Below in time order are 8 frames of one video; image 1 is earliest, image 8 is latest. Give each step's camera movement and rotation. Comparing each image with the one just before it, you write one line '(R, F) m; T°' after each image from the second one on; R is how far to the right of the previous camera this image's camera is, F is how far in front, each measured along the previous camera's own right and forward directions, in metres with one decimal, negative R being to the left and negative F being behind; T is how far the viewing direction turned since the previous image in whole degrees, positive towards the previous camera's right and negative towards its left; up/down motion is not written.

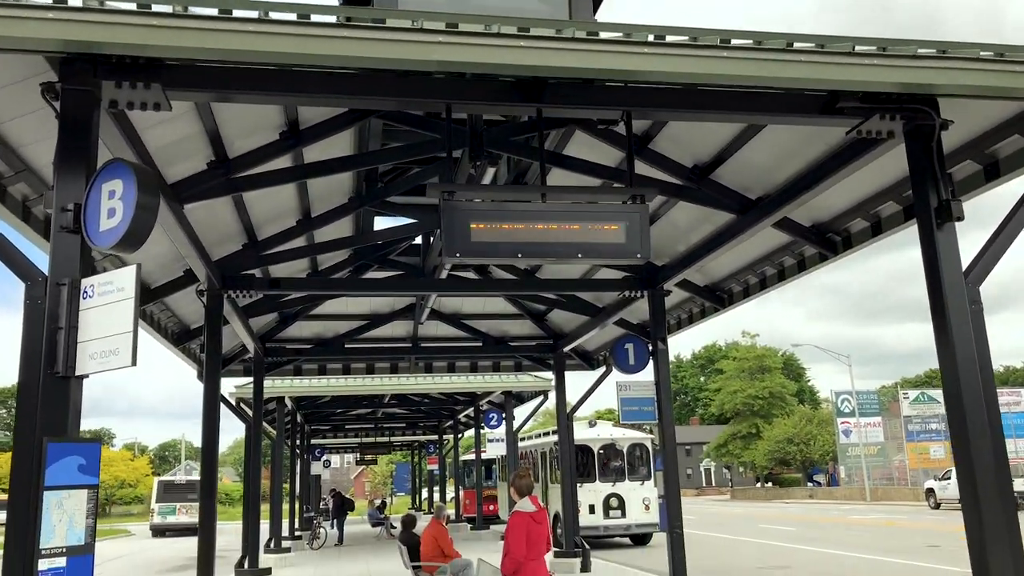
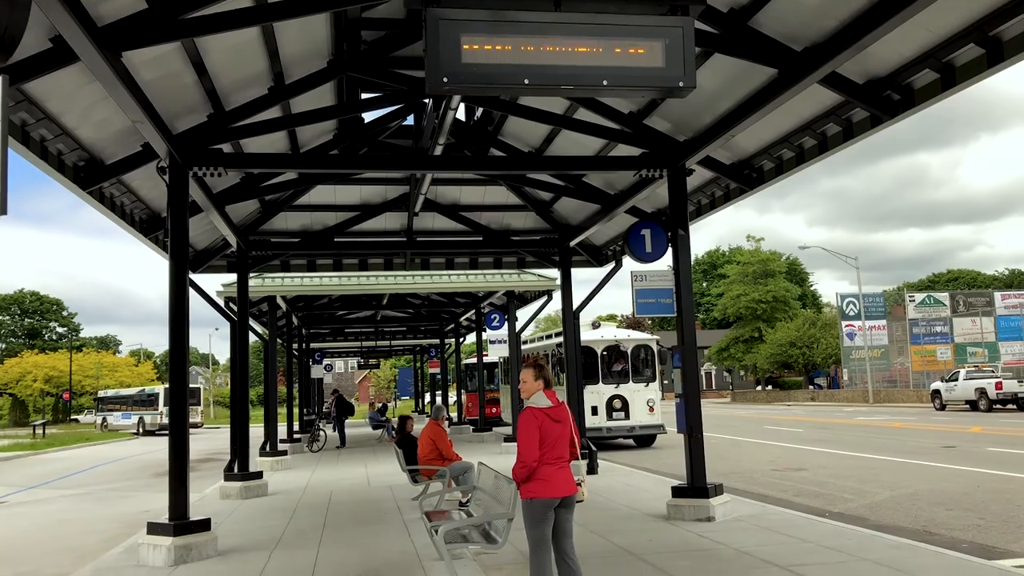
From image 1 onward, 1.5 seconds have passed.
(0.0, +1.1) m; 0°
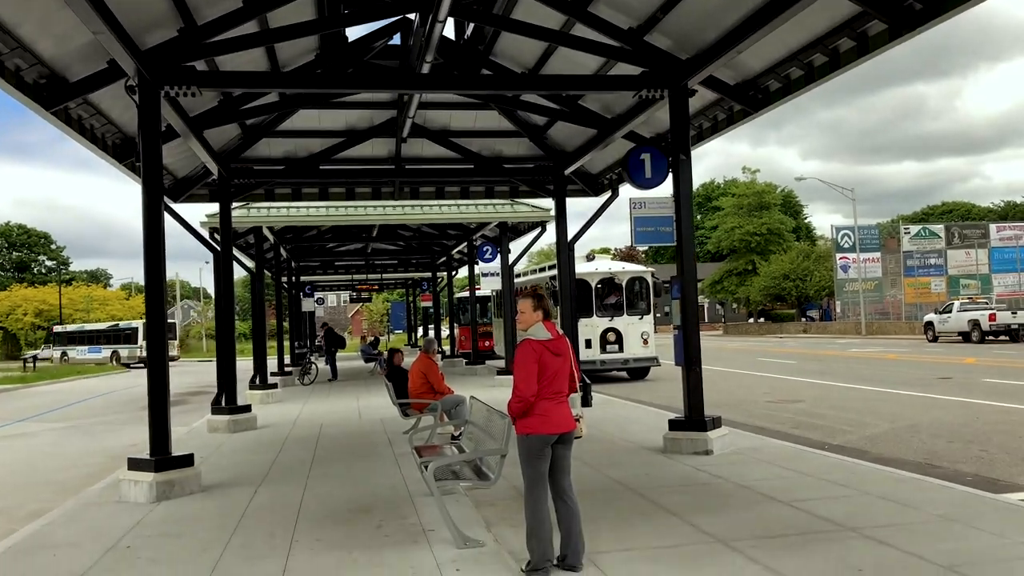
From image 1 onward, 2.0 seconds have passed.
(0.0, +0.4) m; 0°
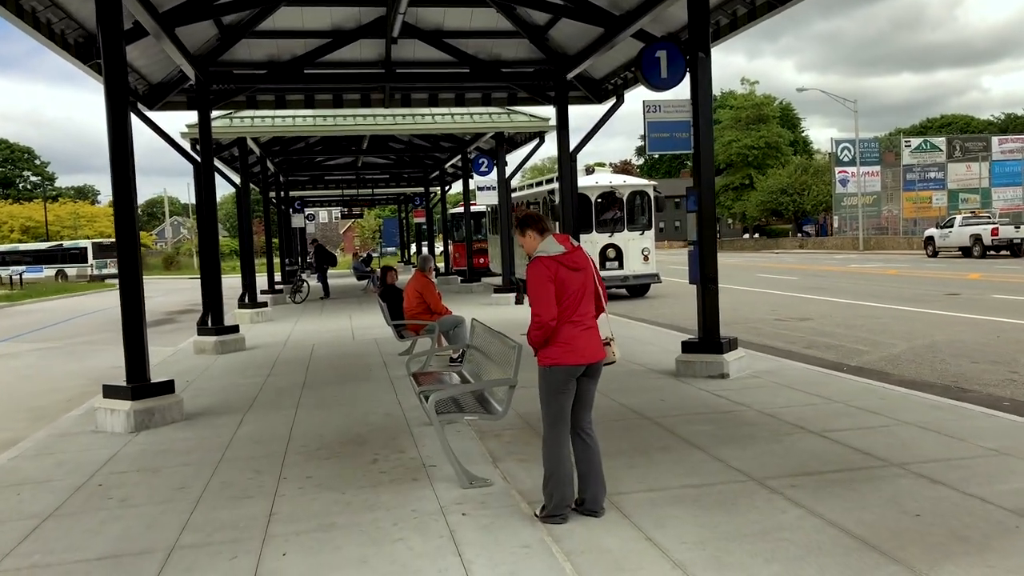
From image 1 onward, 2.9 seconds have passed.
(-0.1, +0.6) m; +1°
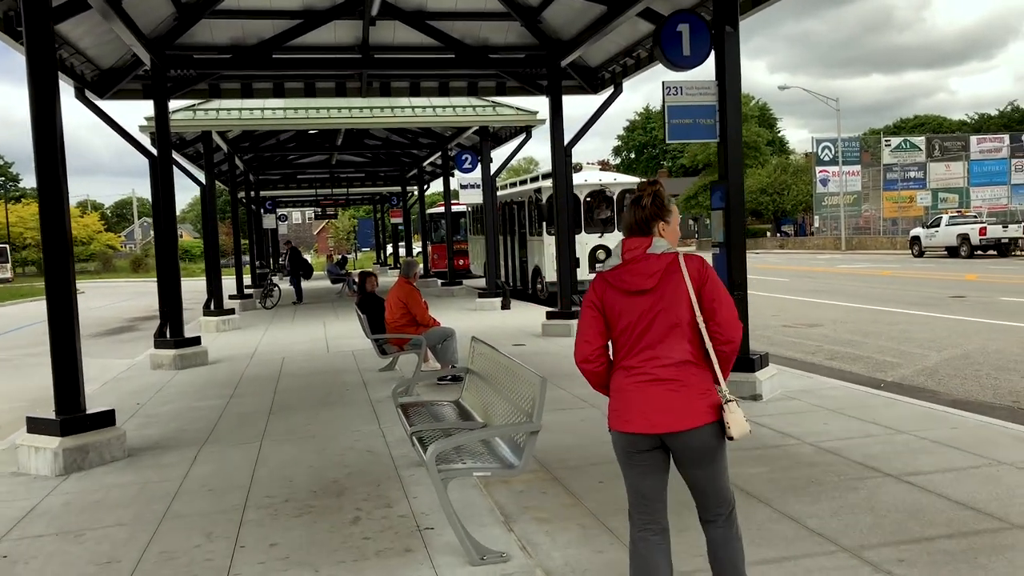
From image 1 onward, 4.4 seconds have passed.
(-0.2, +1.1) m; +2°
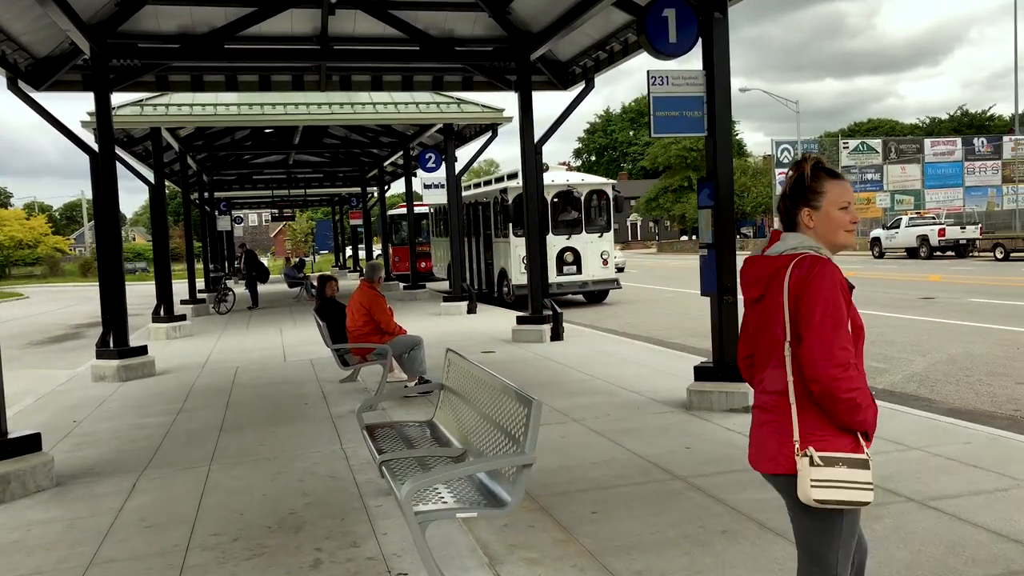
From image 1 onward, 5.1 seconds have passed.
(-0.1, +0.5) m; +3°
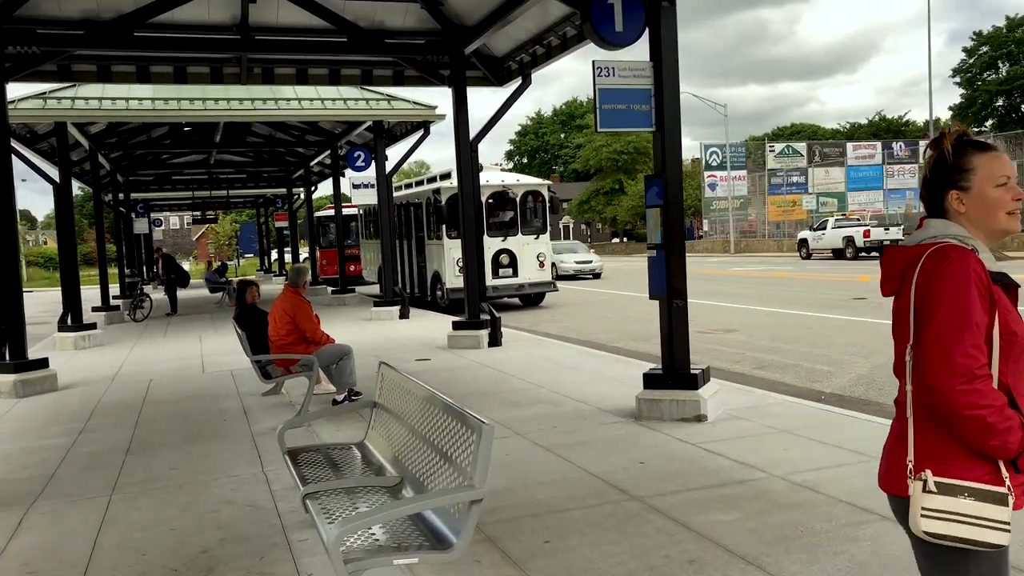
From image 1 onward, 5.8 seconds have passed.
(0.0, +0.5) m; +5°
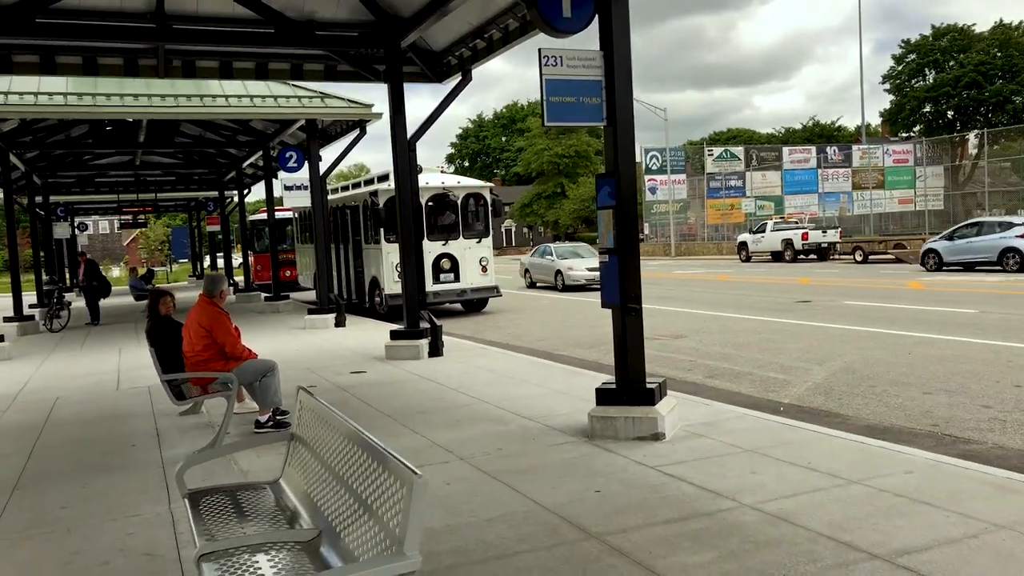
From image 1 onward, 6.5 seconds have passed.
(0.0, +0.5) m; +4°
